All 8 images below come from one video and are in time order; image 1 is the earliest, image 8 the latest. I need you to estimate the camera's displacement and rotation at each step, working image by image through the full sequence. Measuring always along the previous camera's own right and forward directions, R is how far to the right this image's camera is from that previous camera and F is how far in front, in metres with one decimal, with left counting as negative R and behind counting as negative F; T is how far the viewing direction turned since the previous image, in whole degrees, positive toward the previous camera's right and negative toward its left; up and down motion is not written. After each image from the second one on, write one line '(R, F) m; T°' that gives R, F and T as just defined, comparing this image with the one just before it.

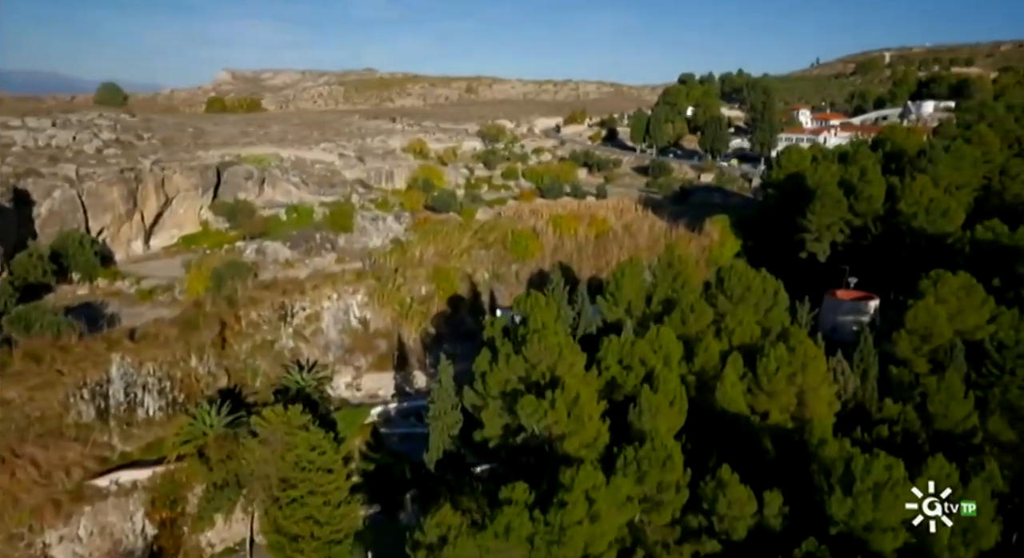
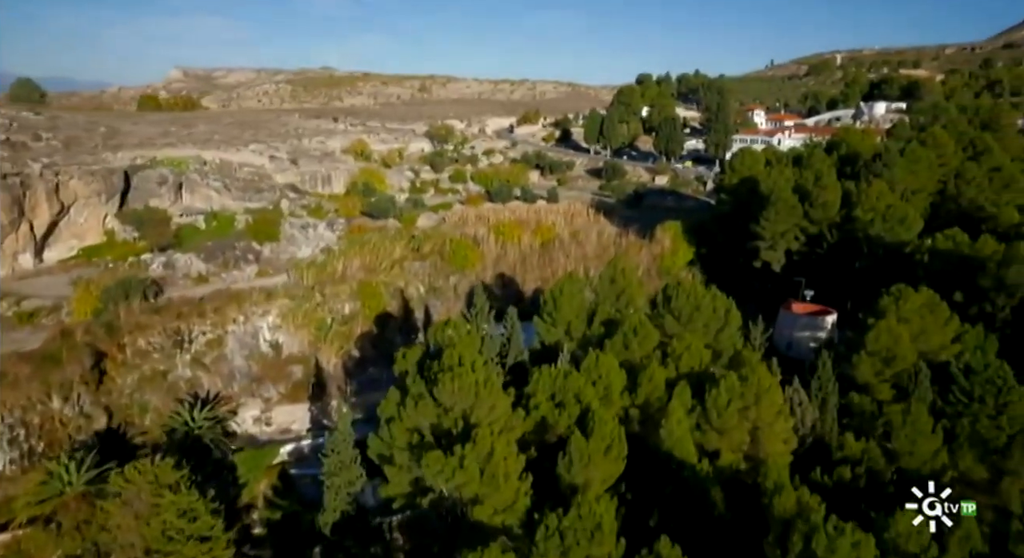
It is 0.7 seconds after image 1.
(+1.1, +2.2) m; +3°
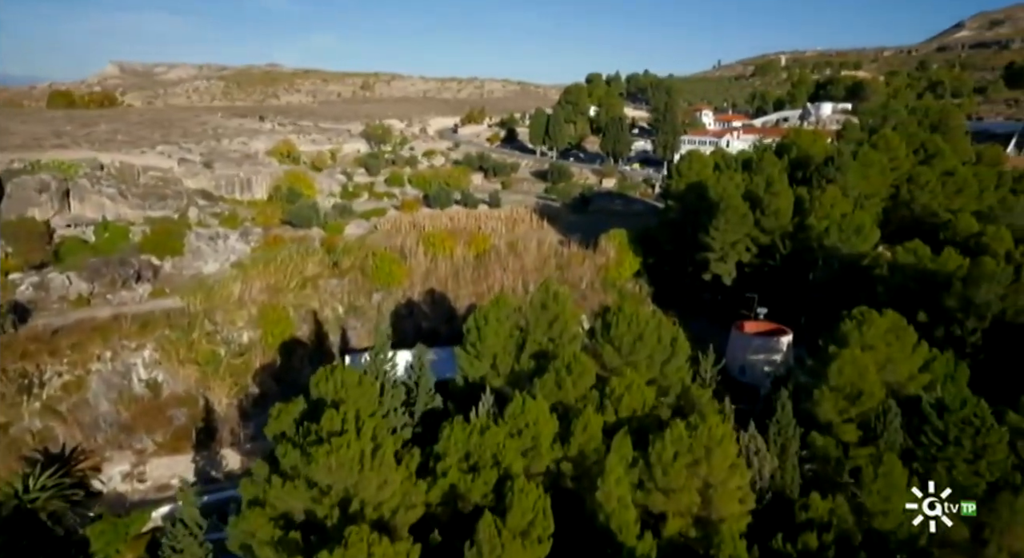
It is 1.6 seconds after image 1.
(+1.0, +2.6) m; +4°
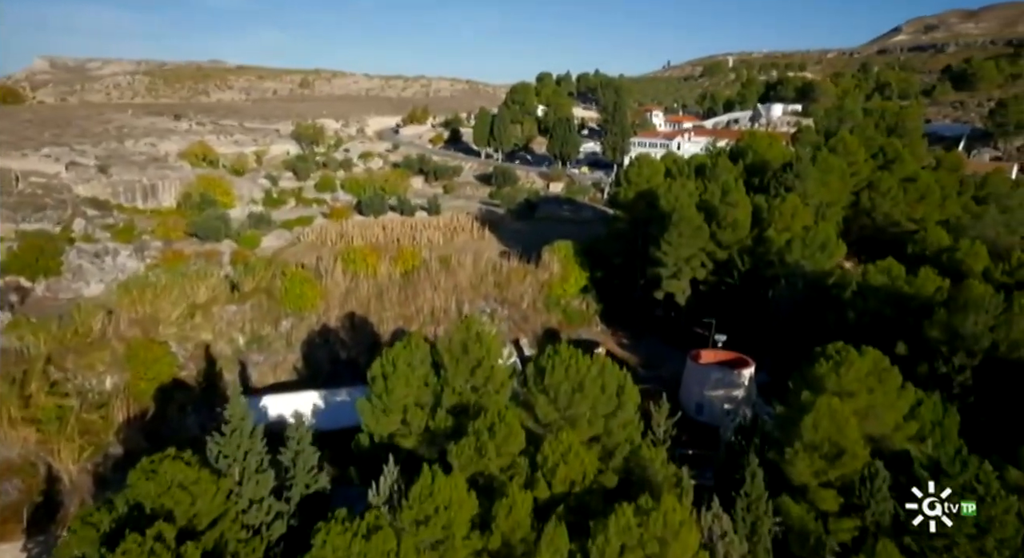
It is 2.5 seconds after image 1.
(+0.9, +3.0) m; +4°
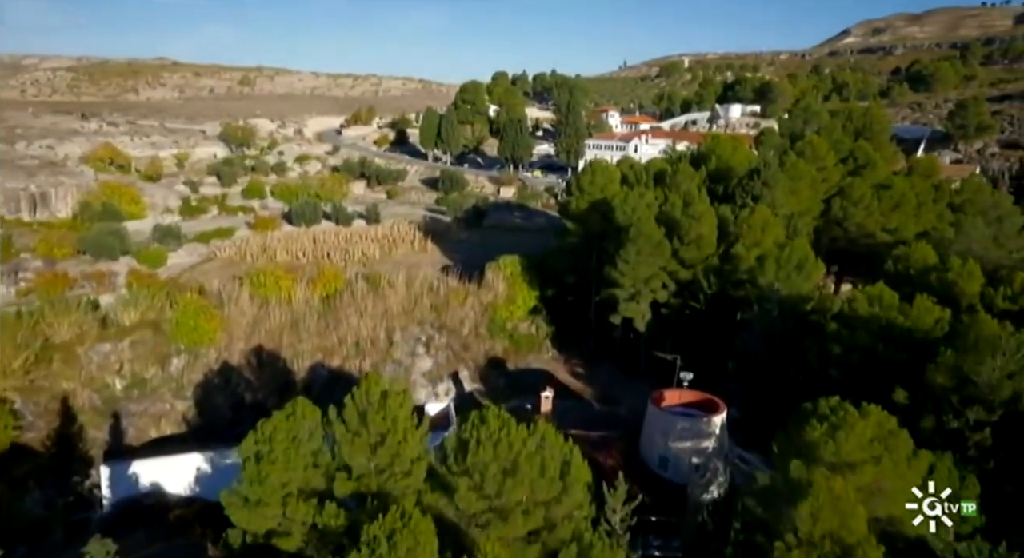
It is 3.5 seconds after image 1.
(+0.8, +3.1) m; +3°
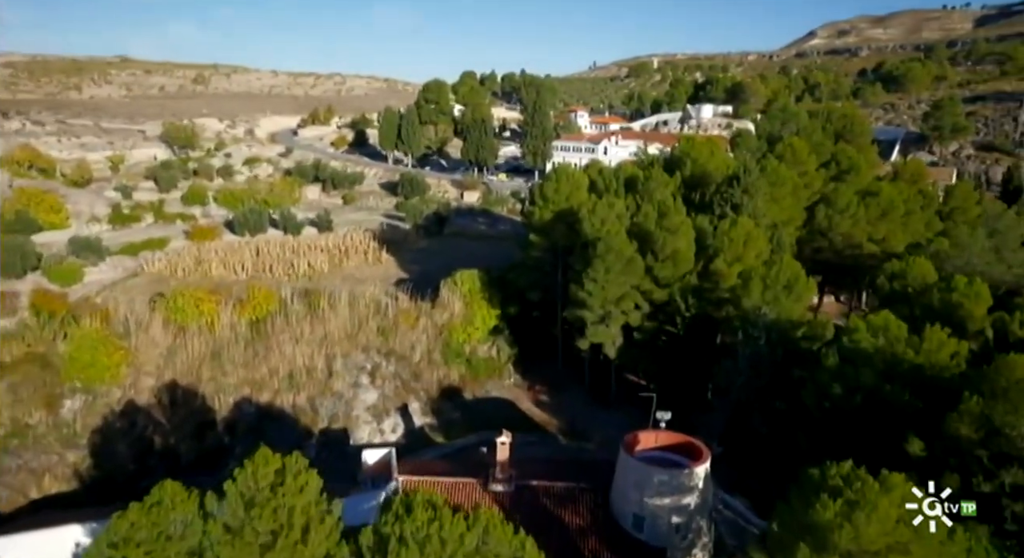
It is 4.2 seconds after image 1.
(+0.5, +2.4) m; +2°
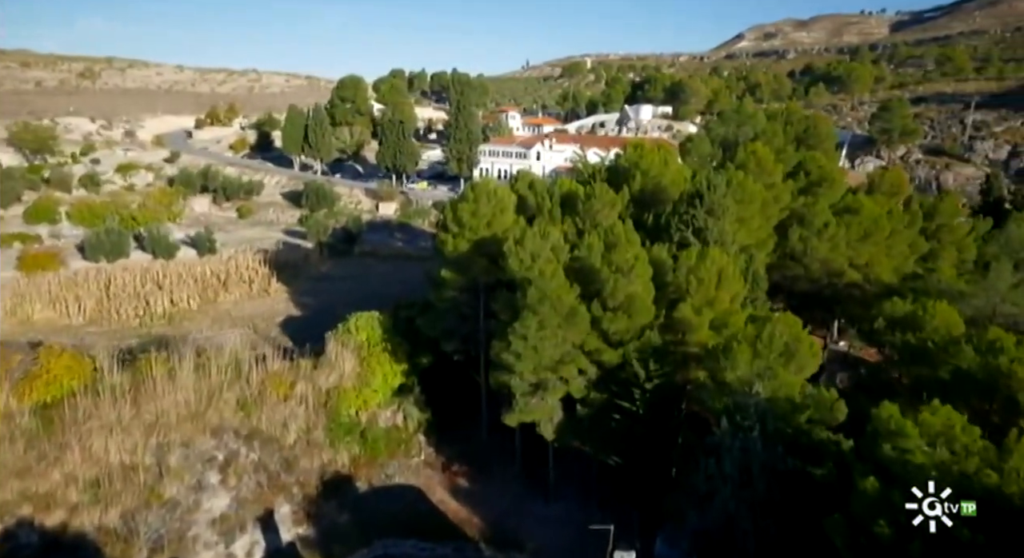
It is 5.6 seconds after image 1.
(+0.8, +4.9) m; +5°
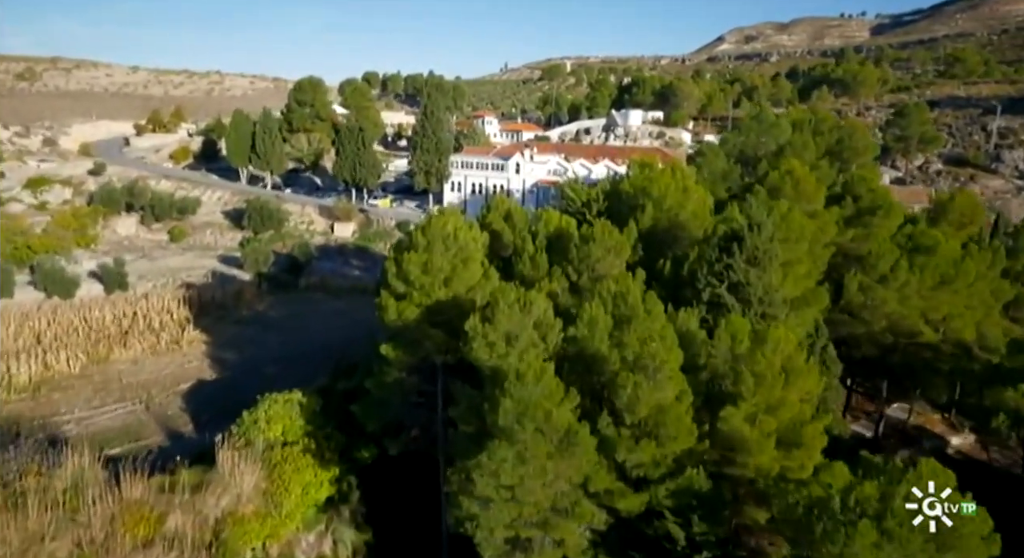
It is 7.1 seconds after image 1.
(+0.2, +4.9) m; +2°
